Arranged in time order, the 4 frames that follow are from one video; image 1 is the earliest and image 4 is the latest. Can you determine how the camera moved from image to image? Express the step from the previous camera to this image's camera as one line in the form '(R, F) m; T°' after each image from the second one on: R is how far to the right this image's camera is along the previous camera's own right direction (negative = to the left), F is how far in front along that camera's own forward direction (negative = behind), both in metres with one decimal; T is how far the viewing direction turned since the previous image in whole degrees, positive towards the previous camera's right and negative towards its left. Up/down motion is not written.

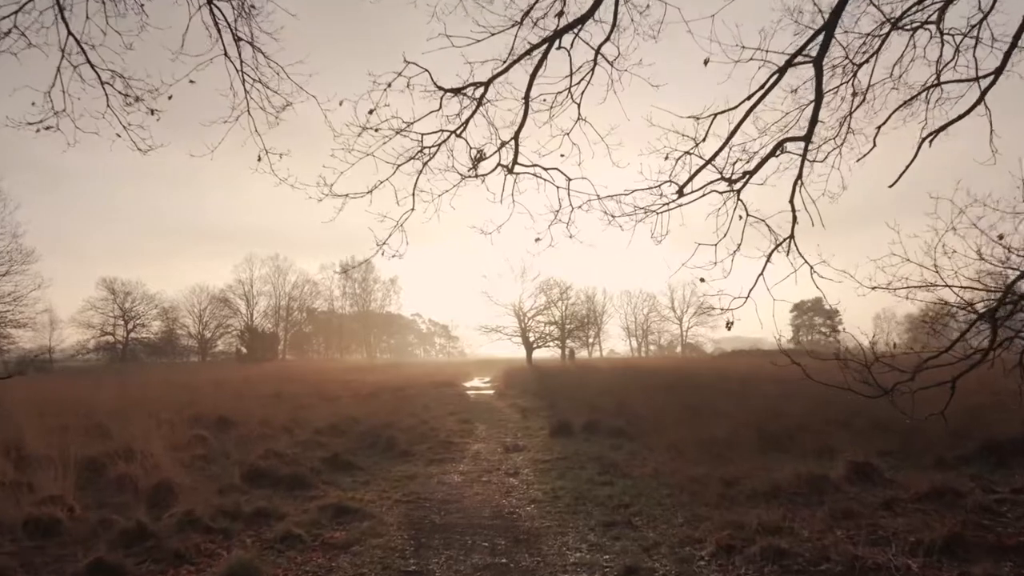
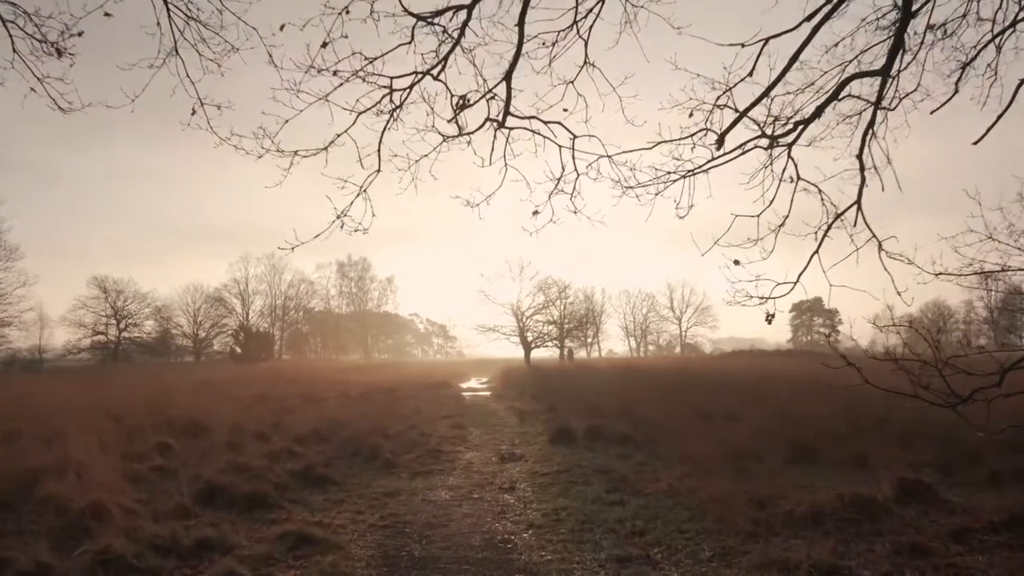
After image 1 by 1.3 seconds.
(0.0, +1.4) m; 0°
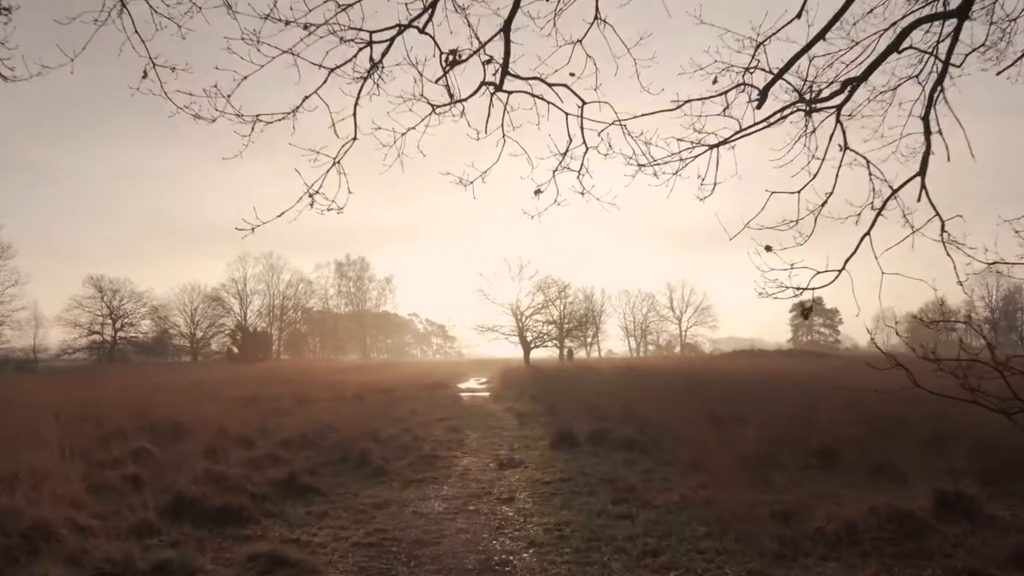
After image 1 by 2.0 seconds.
(0.0, +0.8) m; 0°
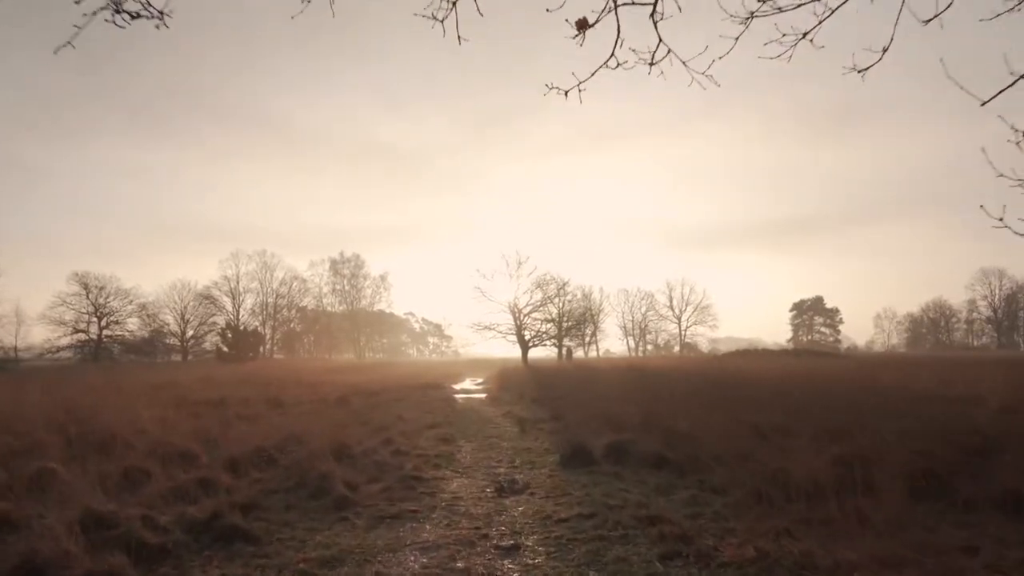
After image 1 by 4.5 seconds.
(-0.1, +2.7) m; 0°
